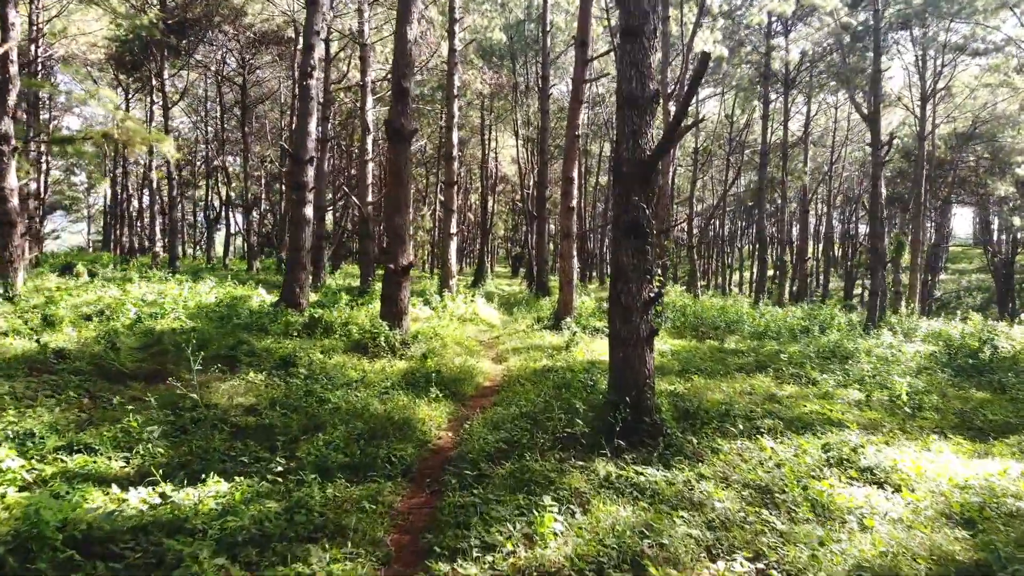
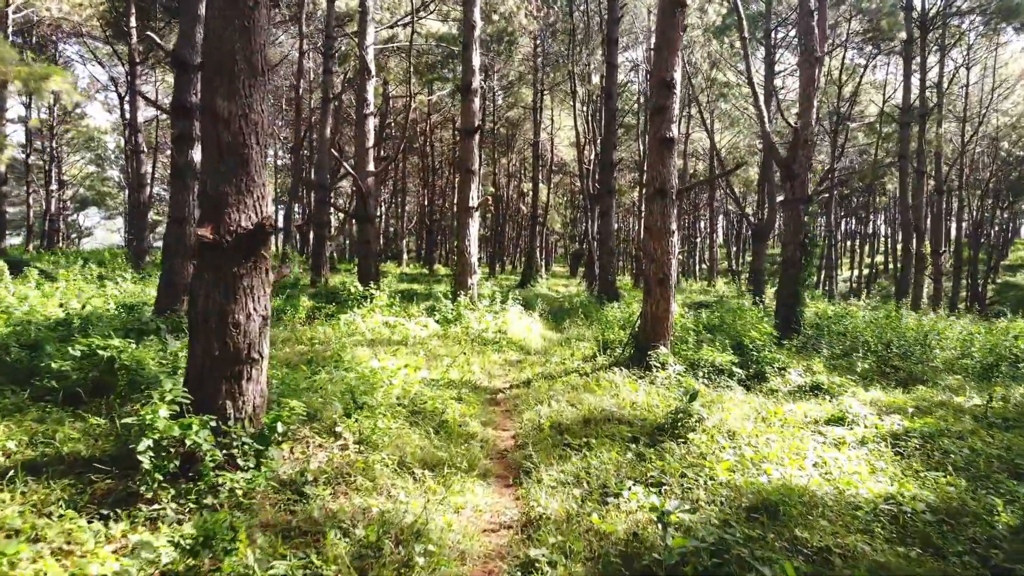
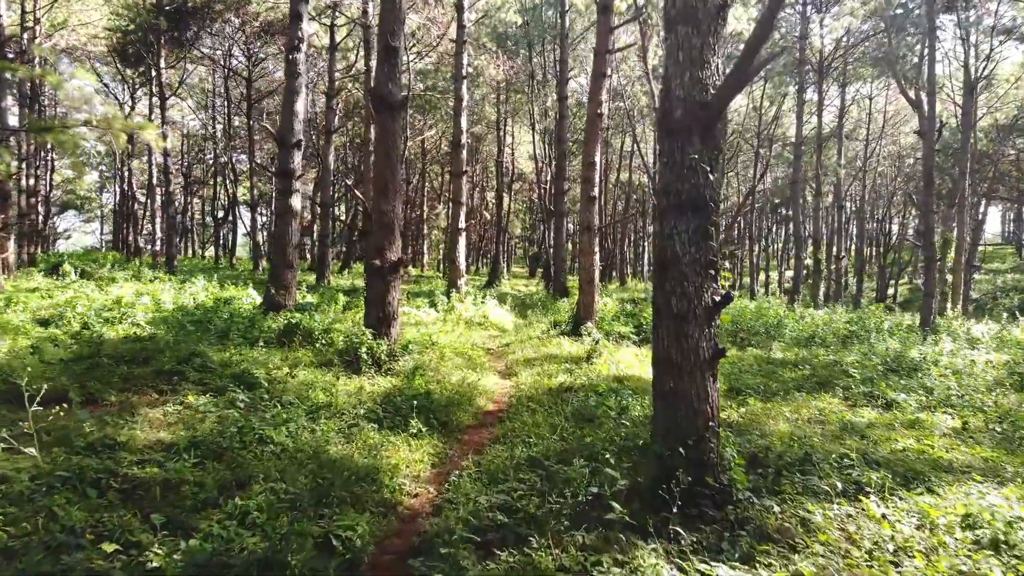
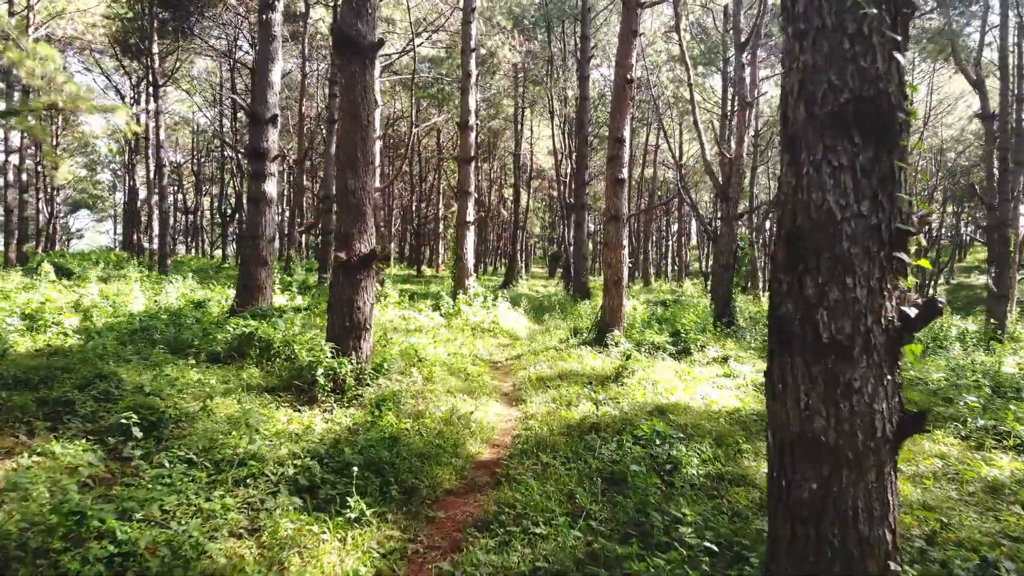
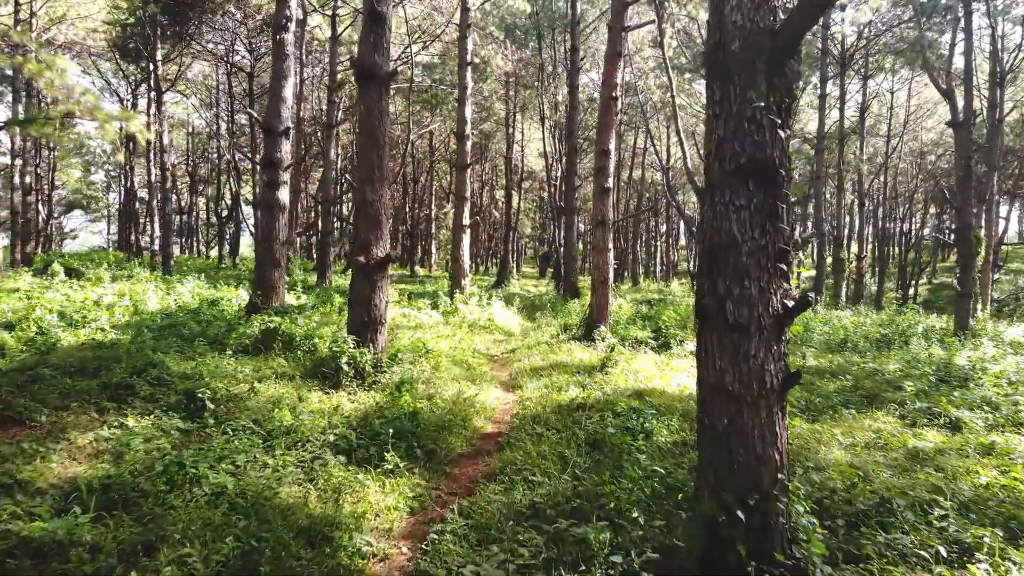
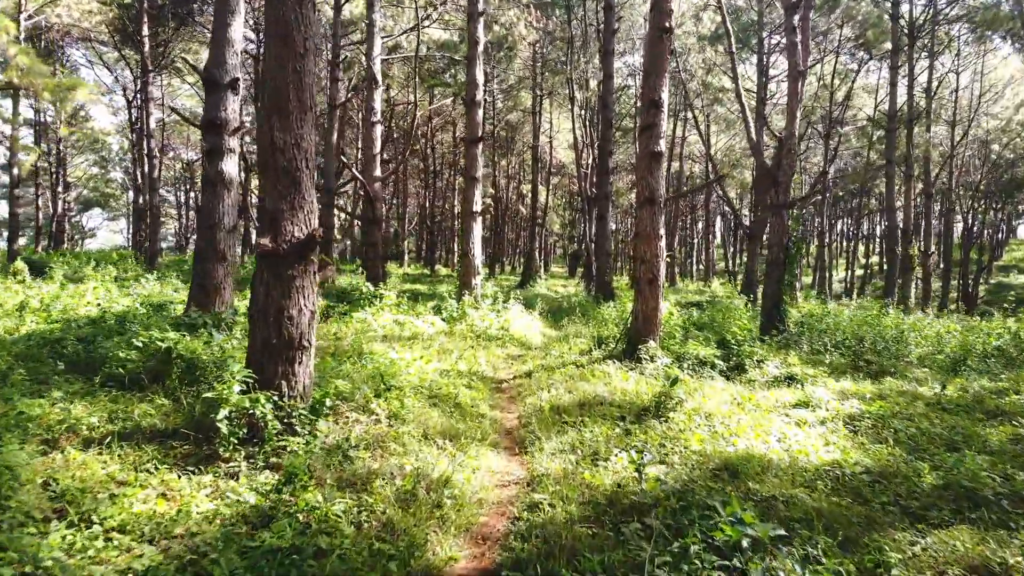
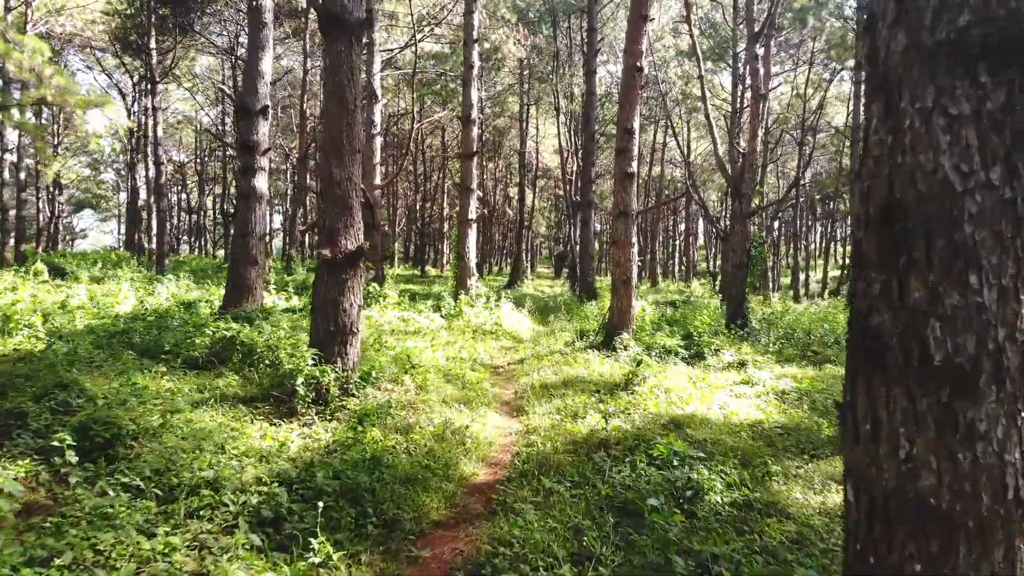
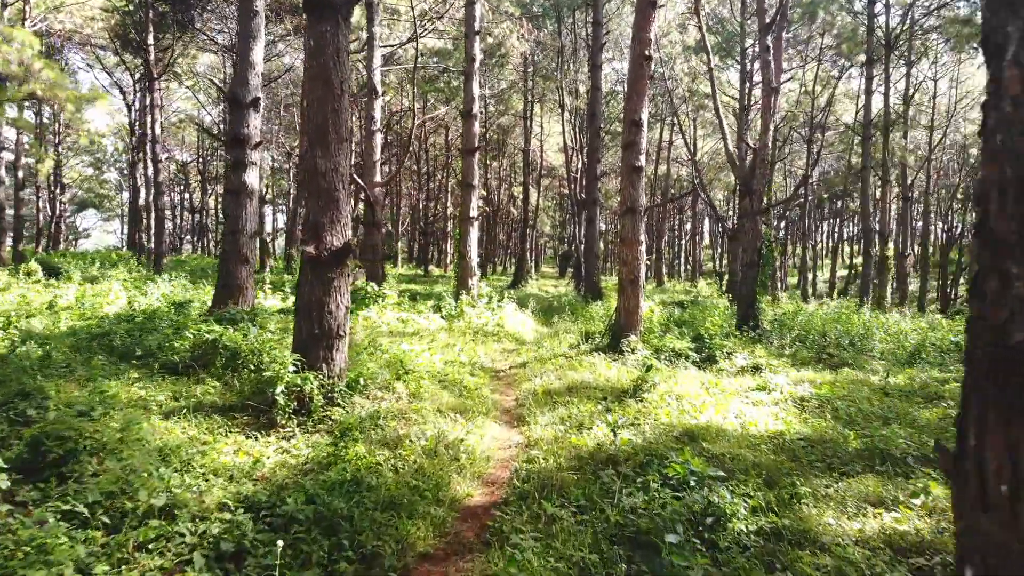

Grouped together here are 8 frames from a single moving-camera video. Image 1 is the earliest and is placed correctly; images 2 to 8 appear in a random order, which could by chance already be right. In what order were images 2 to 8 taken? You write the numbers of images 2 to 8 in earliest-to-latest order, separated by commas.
3, 5, 4, 7, 8, 6, 2
